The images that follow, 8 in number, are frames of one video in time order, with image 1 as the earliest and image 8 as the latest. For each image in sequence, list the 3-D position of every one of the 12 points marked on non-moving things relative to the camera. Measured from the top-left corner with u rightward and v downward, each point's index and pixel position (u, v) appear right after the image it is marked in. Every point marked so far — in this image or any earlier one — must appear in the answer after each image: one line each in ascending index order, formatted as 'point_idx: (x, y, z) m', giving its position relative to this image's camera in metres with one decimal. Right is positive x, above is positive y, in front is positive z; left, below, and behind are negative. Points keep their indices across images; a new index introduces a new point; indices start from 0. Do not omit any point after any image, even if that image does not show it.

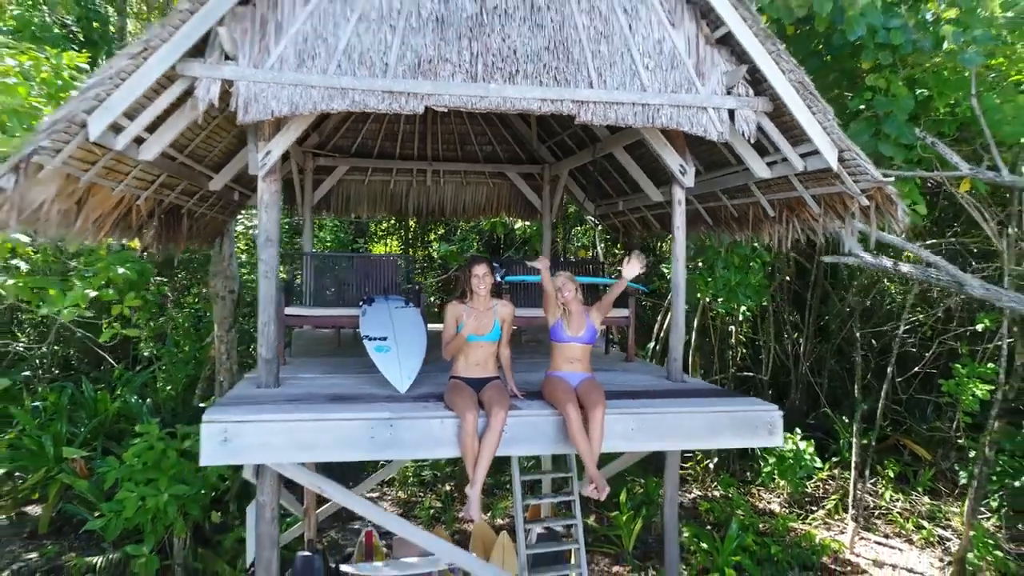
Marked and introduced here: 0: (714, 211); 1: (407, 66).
0: (+1.2, +0.4, +5.1) m
1: (-0.4, +0.8, +3.1) m
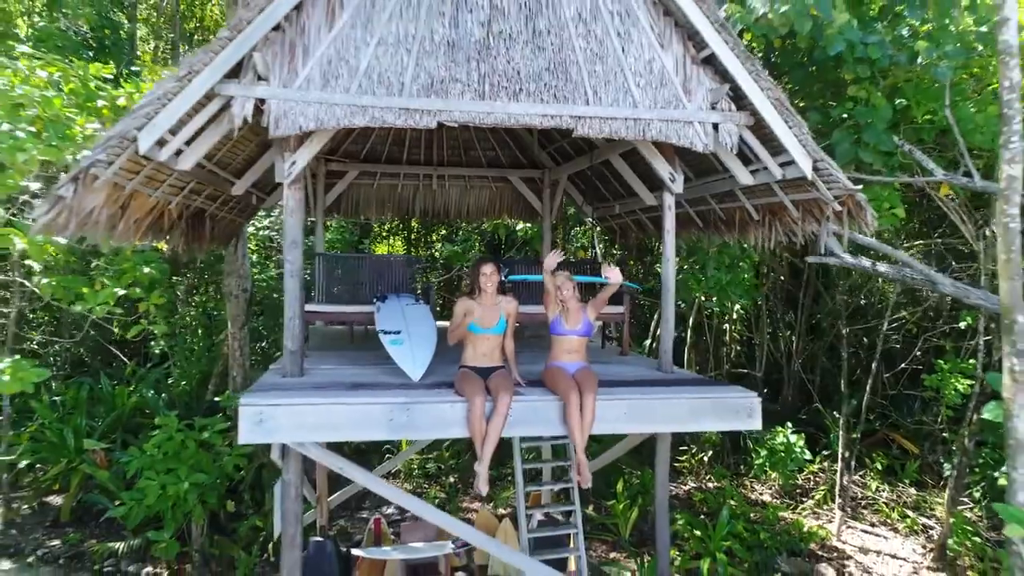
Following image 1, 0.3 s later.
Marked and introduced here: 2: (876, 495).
0: (+1.2, +0.4, +5.4) m
1: (-0.4, +0.8, +3.5) m
2: (+3.5, -2.0, +8.3) m
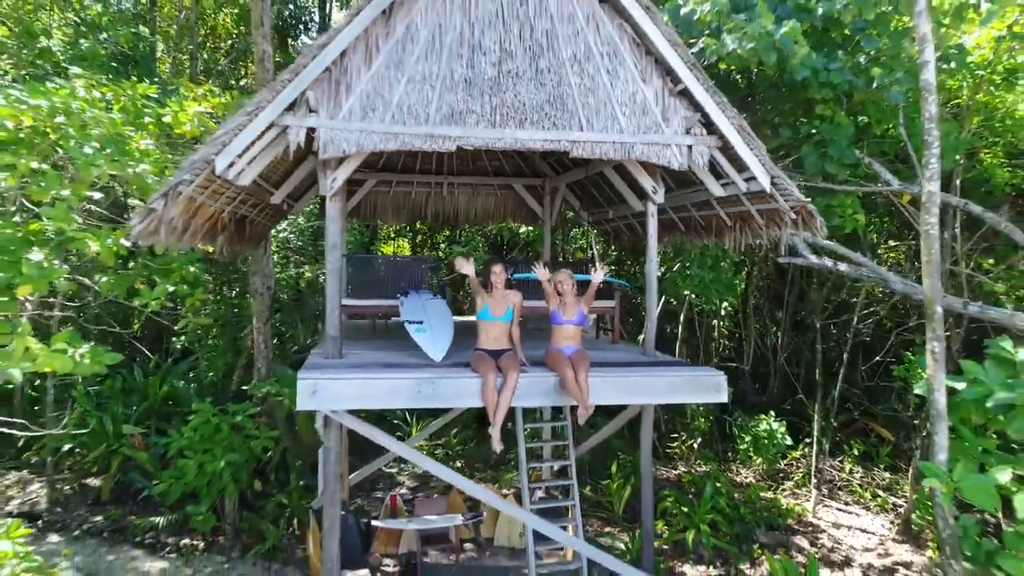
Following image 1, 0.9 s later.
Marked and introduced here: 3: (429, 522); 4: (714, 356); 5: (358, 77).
0: (+1.2, +0.5, +6.1) m
1: (-0.3, +0.8, +4.1) m
2: (+3.5, -2.0, +9.0) m
3: (-0.6, -1.8, +6.7) m
4: (+2.5, -0.8, +10.7) m
5: (-0.7, +1.0, +4.1) m
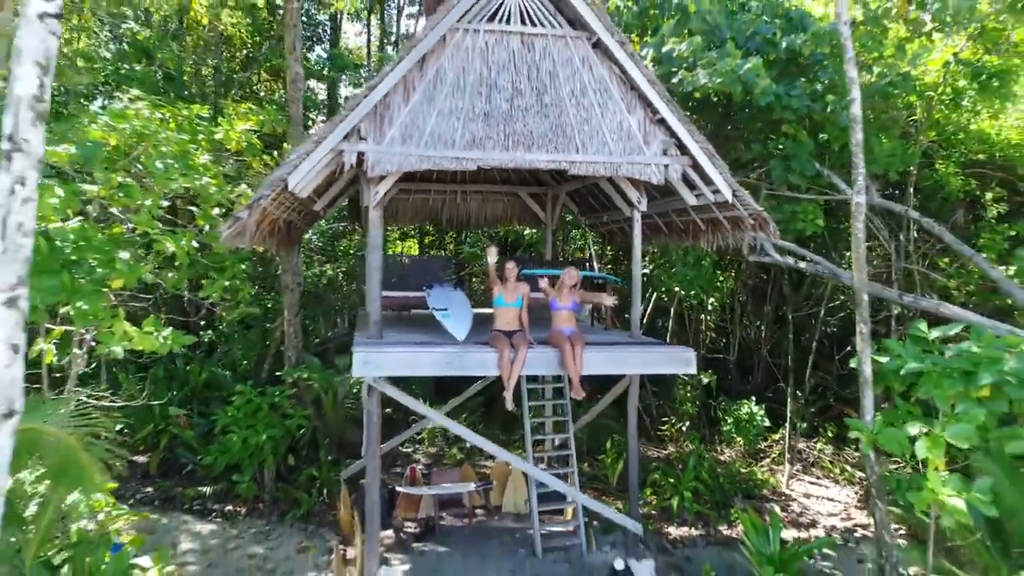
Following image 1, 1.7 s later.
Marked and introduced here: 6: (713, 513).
0: (+1.3, +0.5, +7.1) m
1: (-0.3, +0.9, +5.1) m
2: (+3.6, -1.9, +10.0) m
3: (-0.6, -1.8, +7.7) m
4: (+2.6, -0.8, +11.7) m
5: (-0.7, +1.0, +5.1) m
6: (+1.9, -2.1, +8.2) m
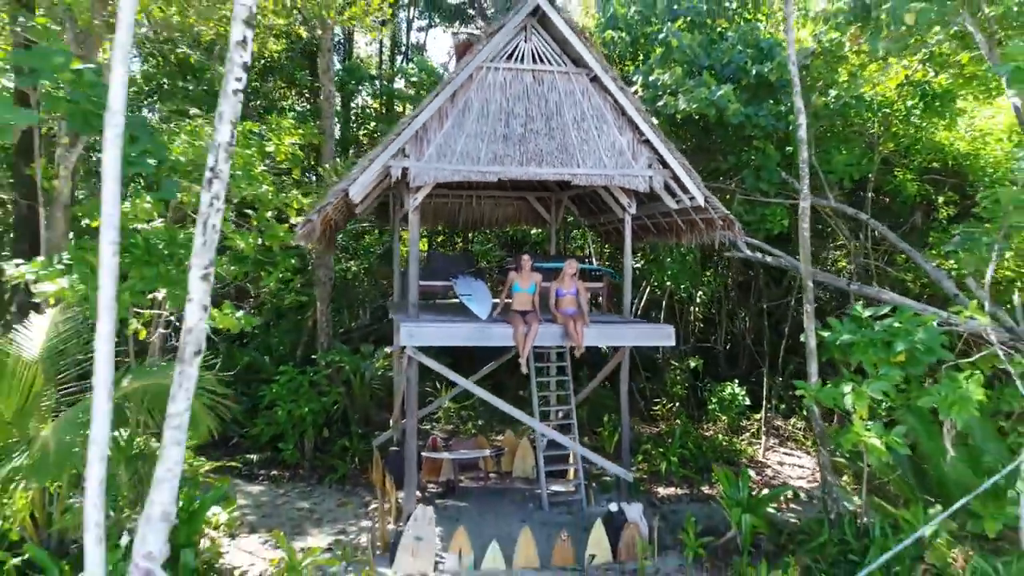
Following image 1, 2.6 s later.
0: (+1.4, +0.6, +8.3) m
1: (-0.2, +0.9, +6.4) m
2: (+3.7, -1.8, +11.3) m
3: (-0.5, -1.7, +8.9) m
4: (+2.7, -0.7, +12.9) m
5: (-0.6, +1.1, +6.3) m
6: (+2.0, -2.0, +9.4) m
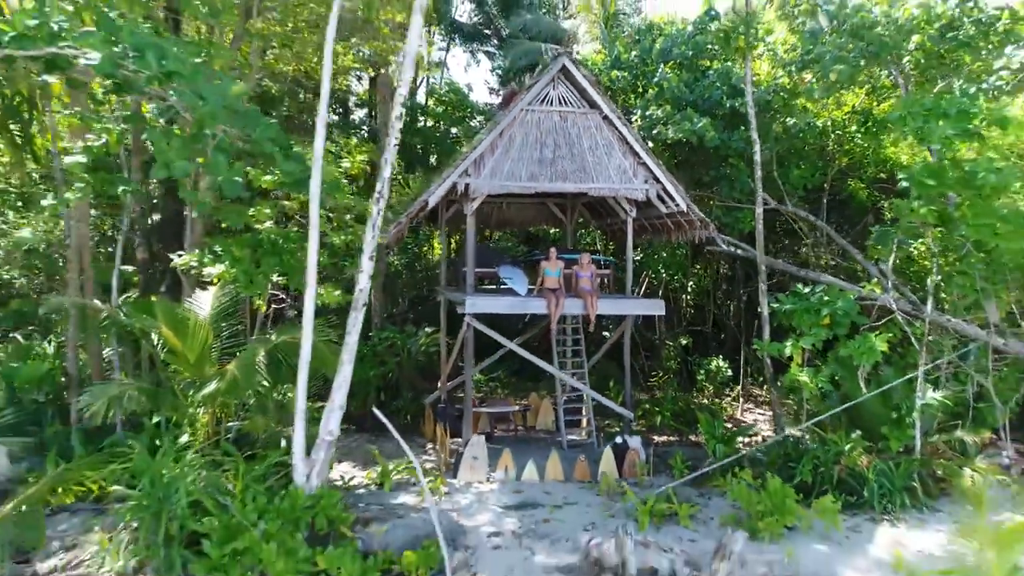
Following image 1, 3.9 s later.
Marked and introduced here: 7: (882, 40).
0: (+1.7, +0.8, +10.6) m
1: (+0.2, +1.1, +8.7) m
2: (+4.0, -1.7, +13.5) m
3: (-0.2, -1.5, +11.2) m
4: (+3.0, -0.6, +15.2) m
5: (-0.2, +1.3, +8.6) m
6: (+2.3, -1.9, +11.7) m
7: (+3.8, +2.5, +9.1) m
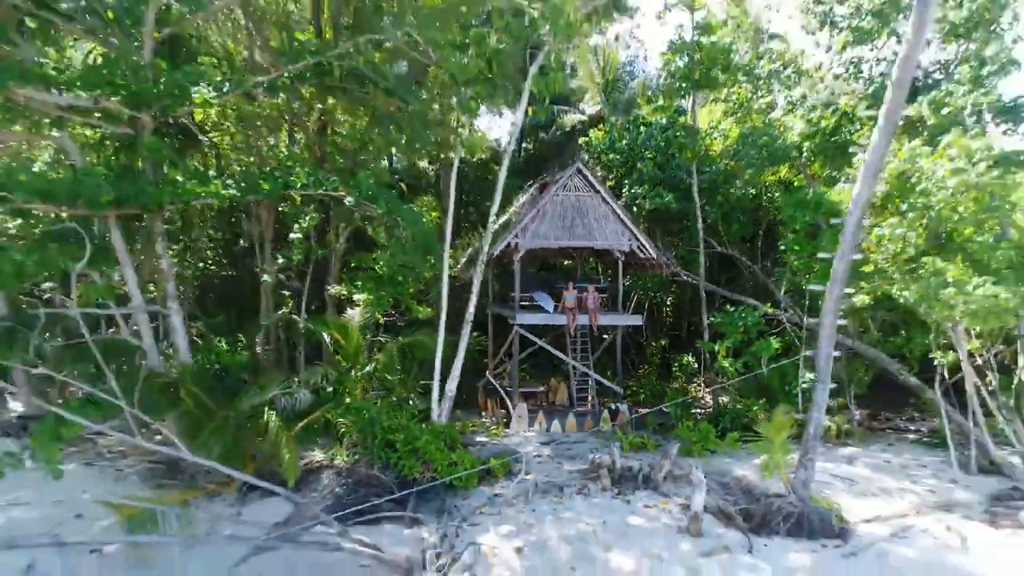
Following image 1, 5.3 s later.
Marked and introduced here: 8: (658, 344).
0: (+2.2, +0.4, +15.6) m
1: (+0.7, +0.8, +13.6) m
2: (+4.5, -2.0, +18.5) m
3: (+0.4, -1.8, +16.1) m
4: (+3.5, -0.9, +20.2) m
5: (+0.3, +1.0, +13.5) m
6: (+2.8, -2.2, +16.7) m
7: (+4.3, +2.2, +14.1) m
8: (+3.2, -1.3, +19.3) m
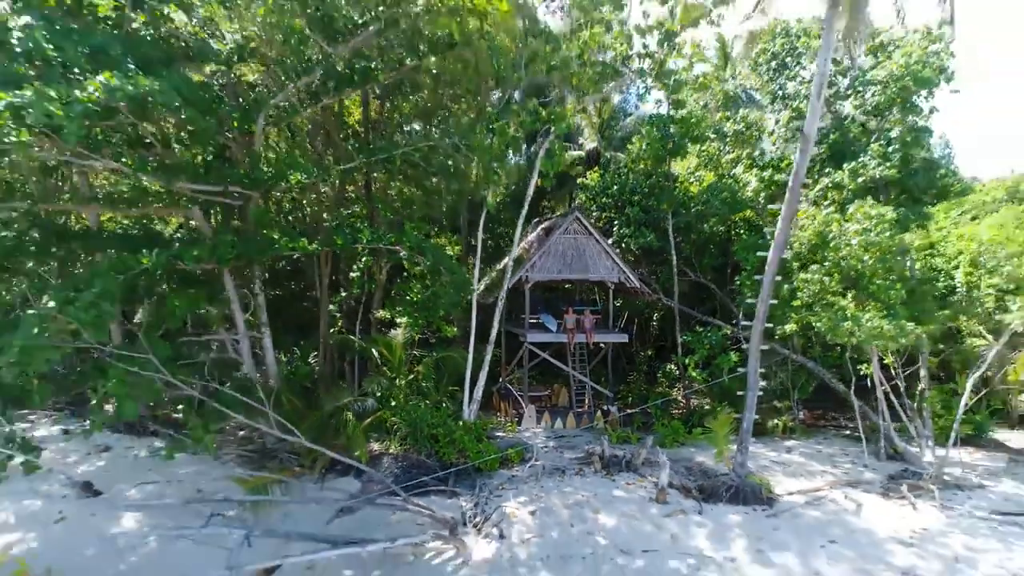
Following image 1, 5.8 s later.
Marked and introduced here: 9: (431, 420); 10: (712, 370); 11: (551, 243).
0: (+2.4, 0.0, +18.8) m
1: (+0.9, +0.3, +16.9) m
2: (+4.7, -2.5, +21.7) m
3: (+0.6, -2.3, +19.4) m
4: (+3.7, -1.4, +23.4) m
5: (+0.5, +0.5, +16.8) m
6: (+3.0, -2.7, +19.9) m
7: (+4.5, +1.8, +17.4) m
8: (+3.5, -1.8, +22.6) m
9: (-1.3, -2.1, +14.0) m
10: (+3.8, -1.6, +16.7) m
11: (+0.7, +0.9, +16.9) m
